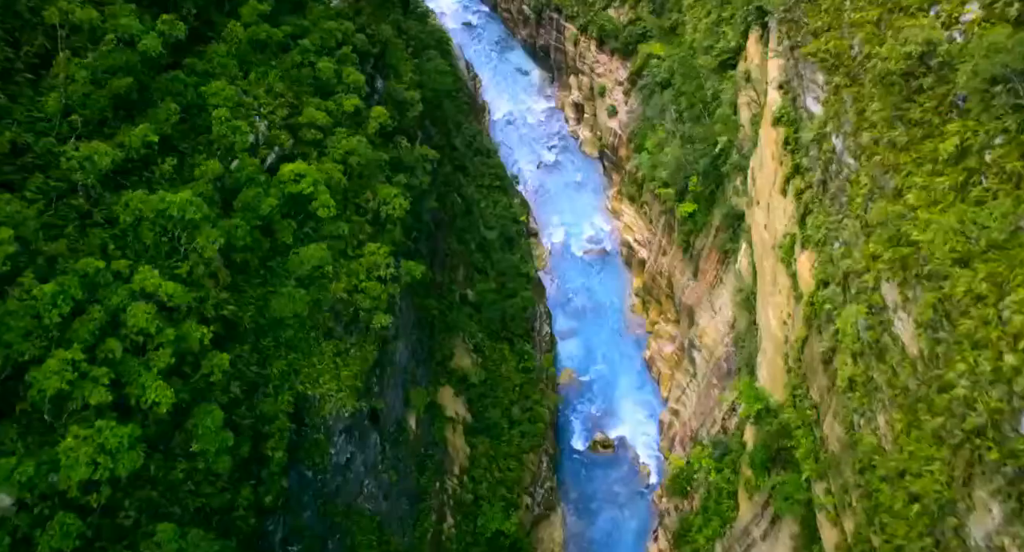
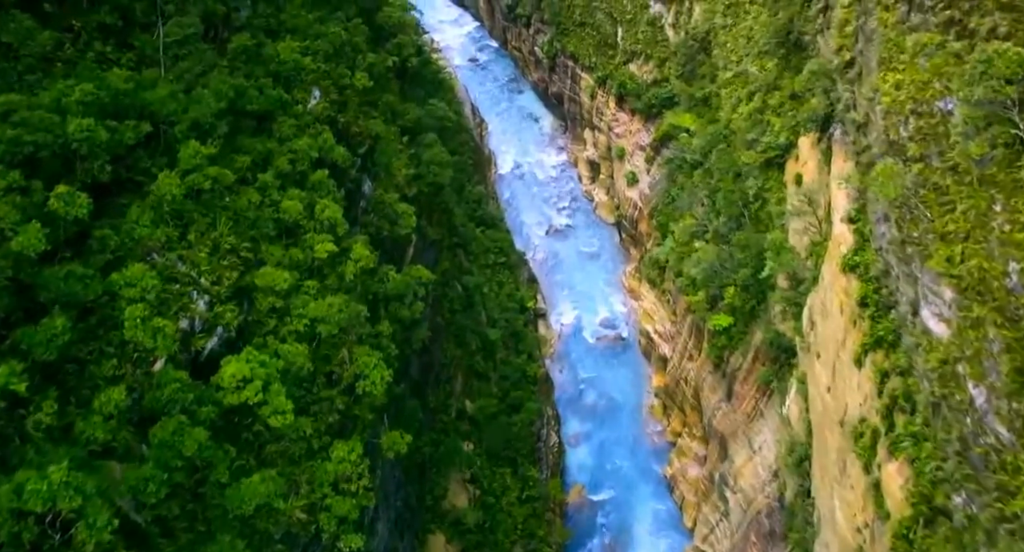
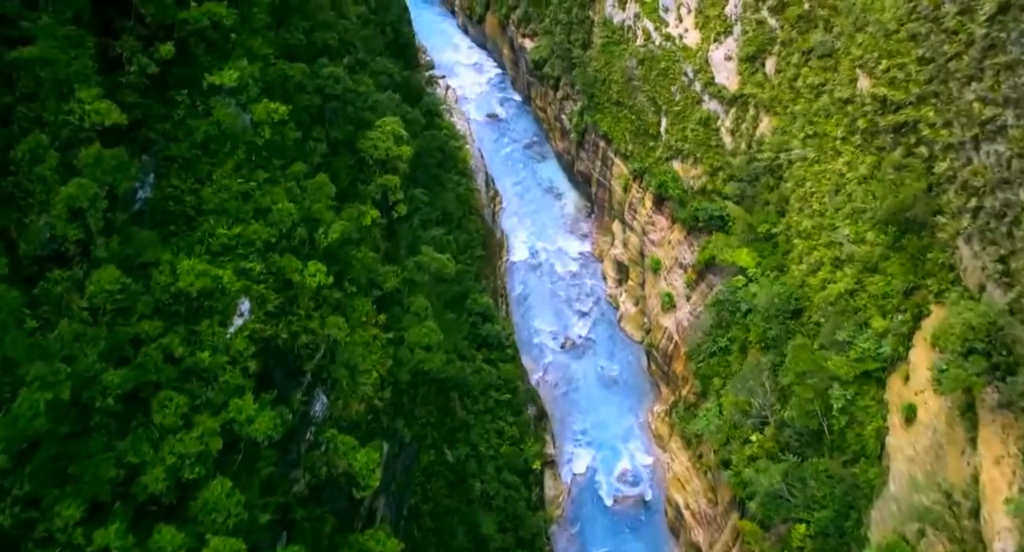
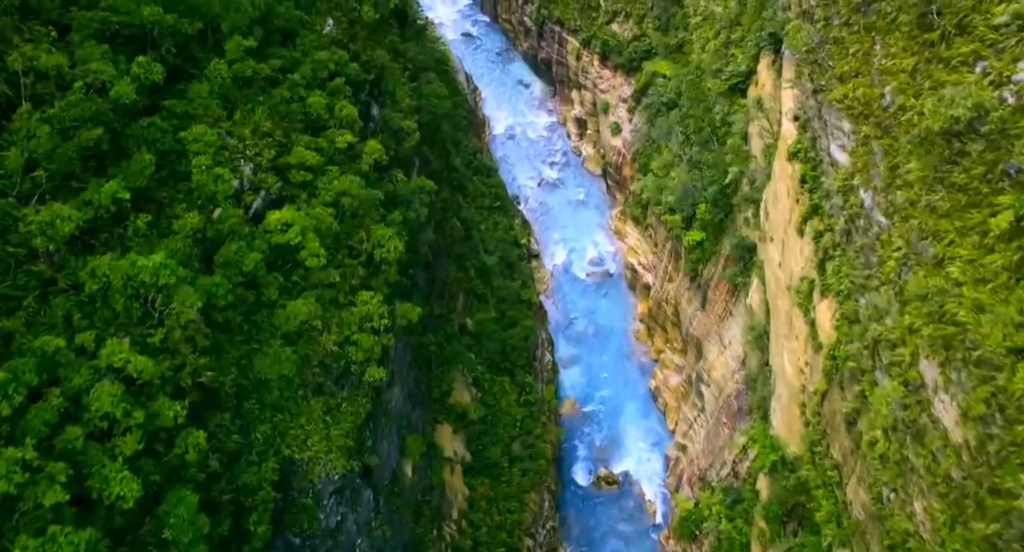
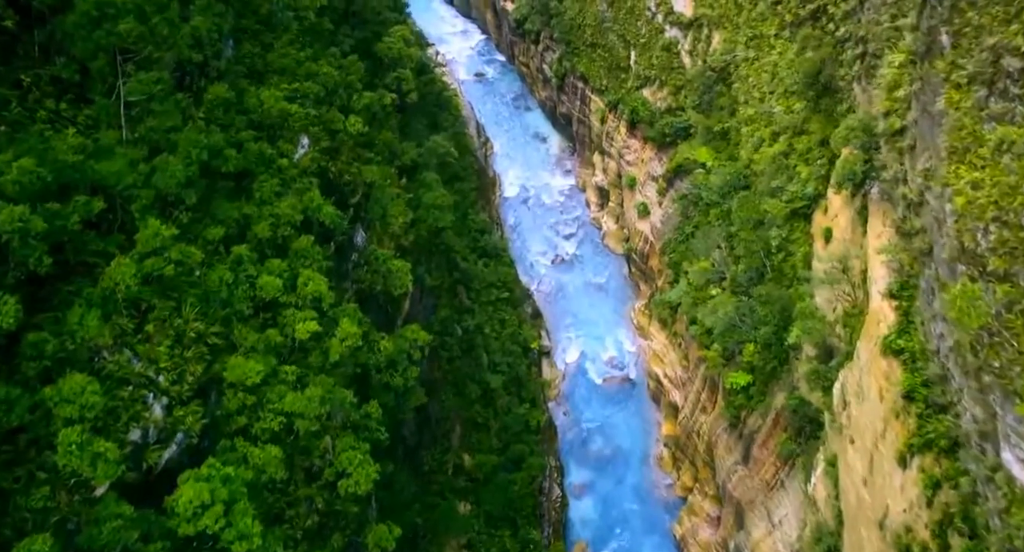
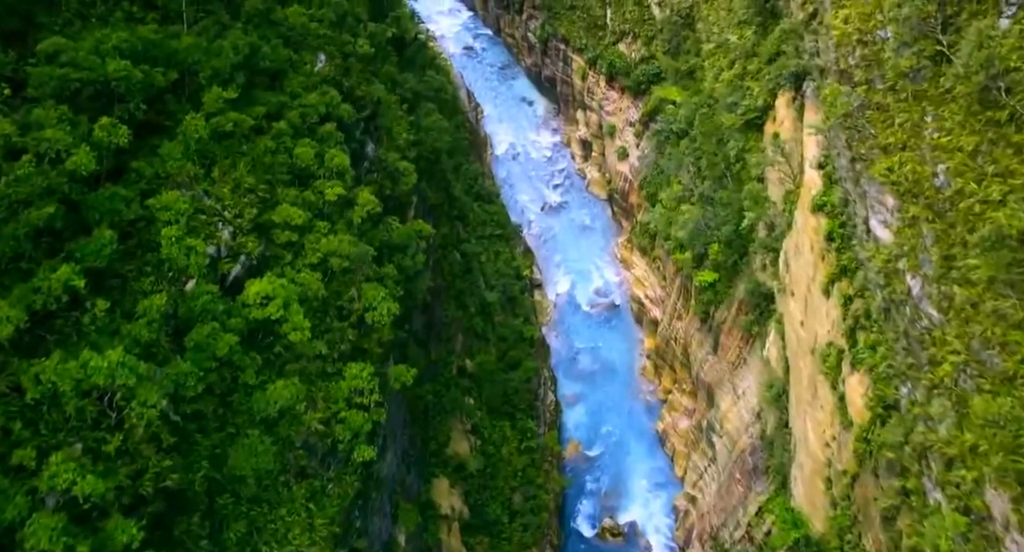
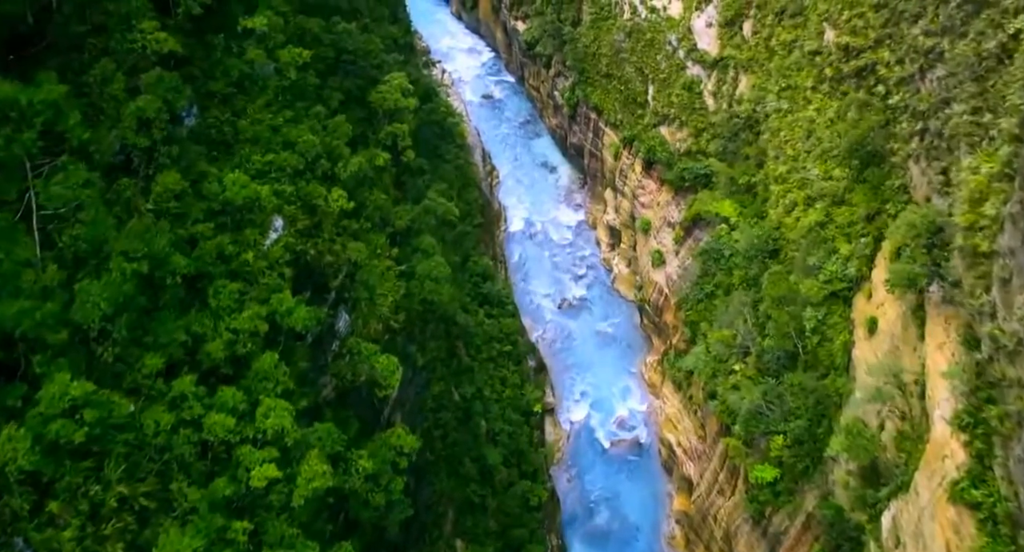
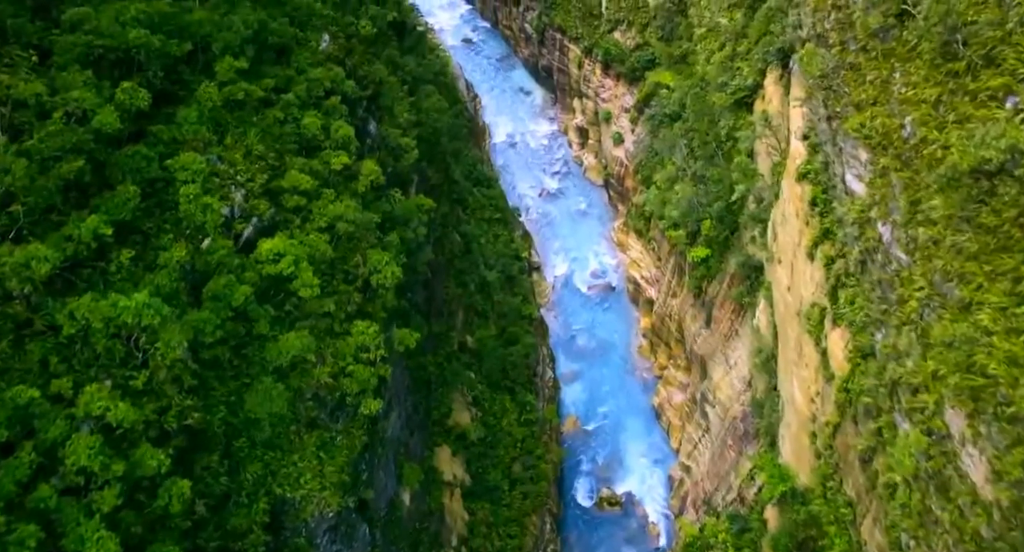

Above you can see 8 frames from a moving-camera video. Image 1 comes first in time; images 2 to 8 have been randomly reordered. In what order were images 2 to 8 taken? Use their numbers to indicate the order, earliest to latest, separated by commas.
4, 8, 6, 2, 5, 7, 3
